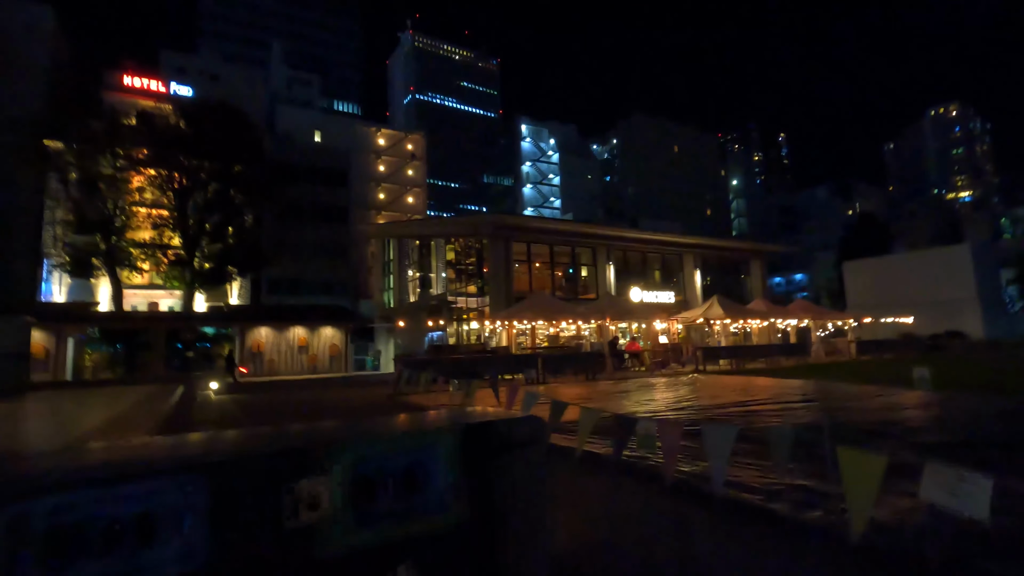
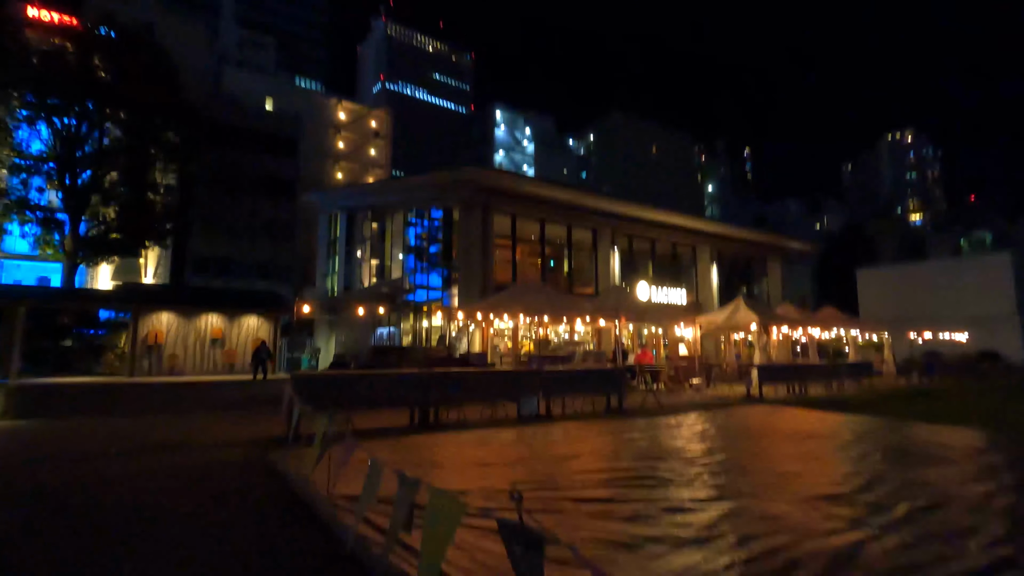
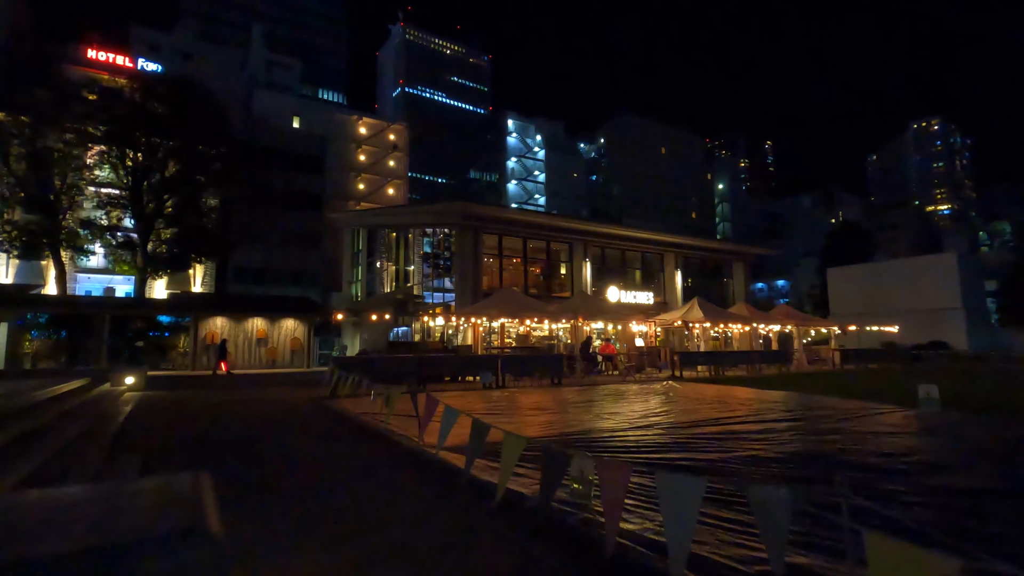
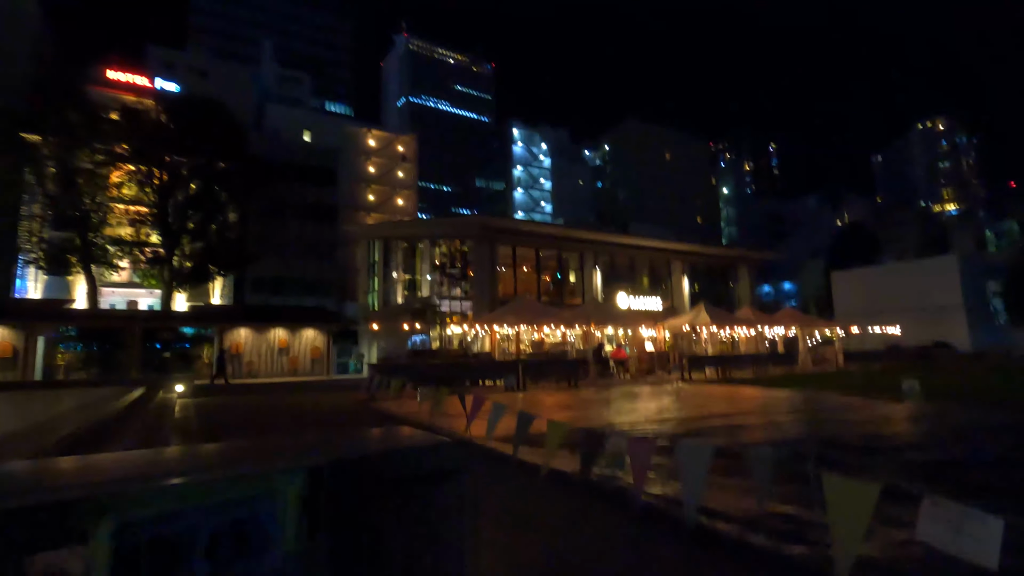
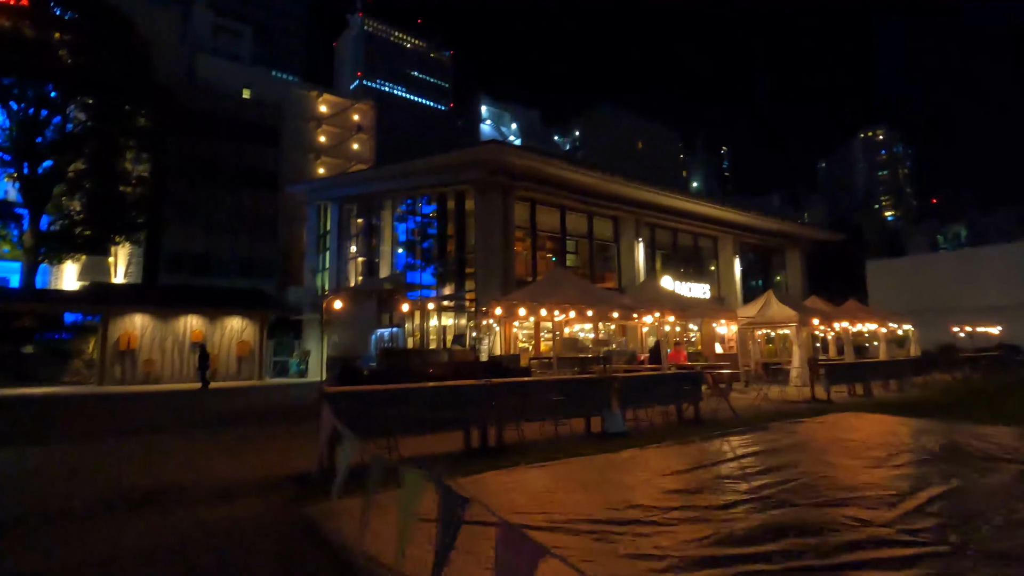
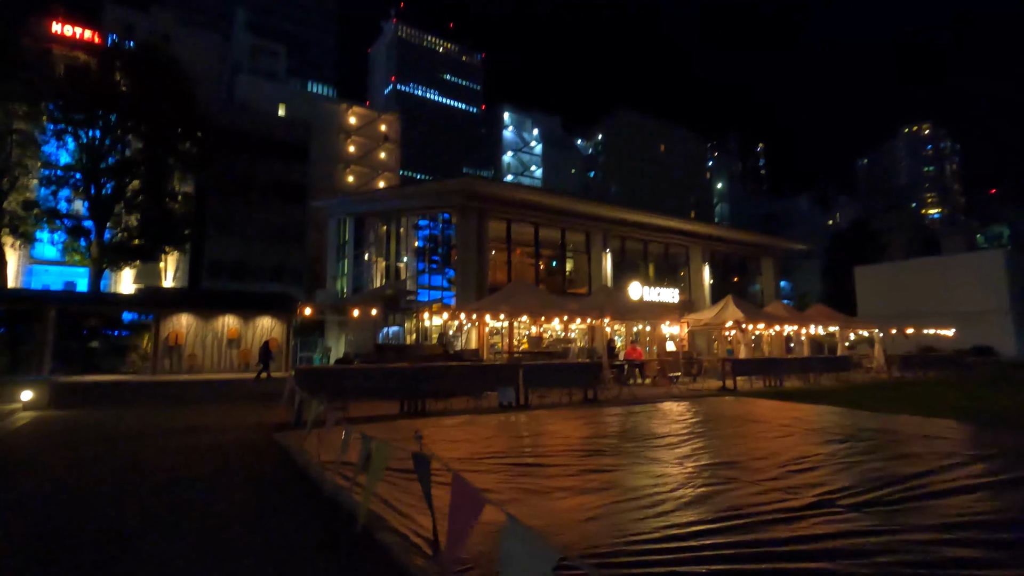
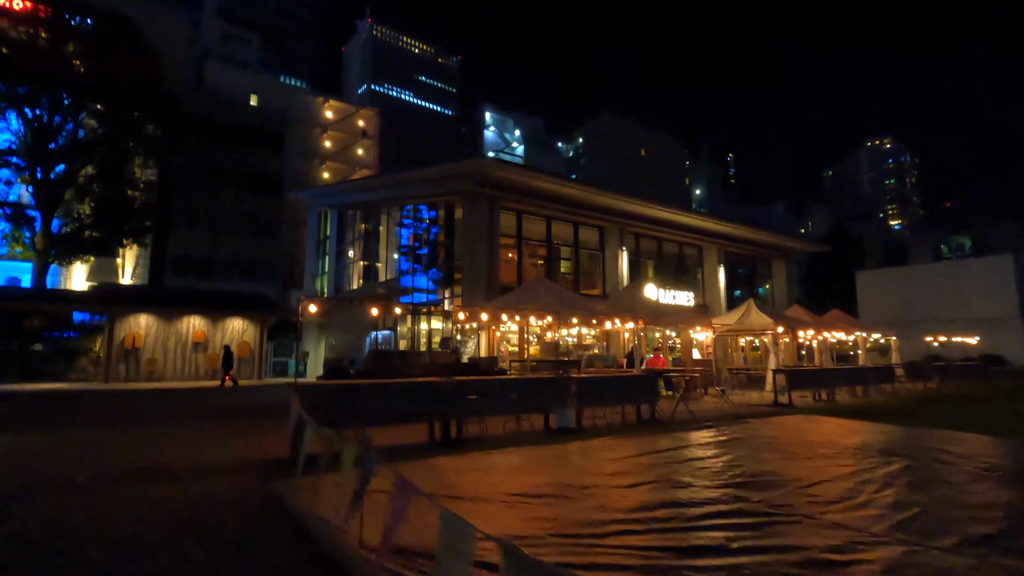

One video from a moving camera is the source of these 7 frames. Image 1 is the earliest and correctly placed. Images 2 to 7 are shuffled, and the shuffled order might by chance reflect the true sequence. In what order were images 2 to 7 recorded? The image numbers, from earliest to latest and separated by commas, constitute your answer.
4, 3, 6, 2, 7, 5
